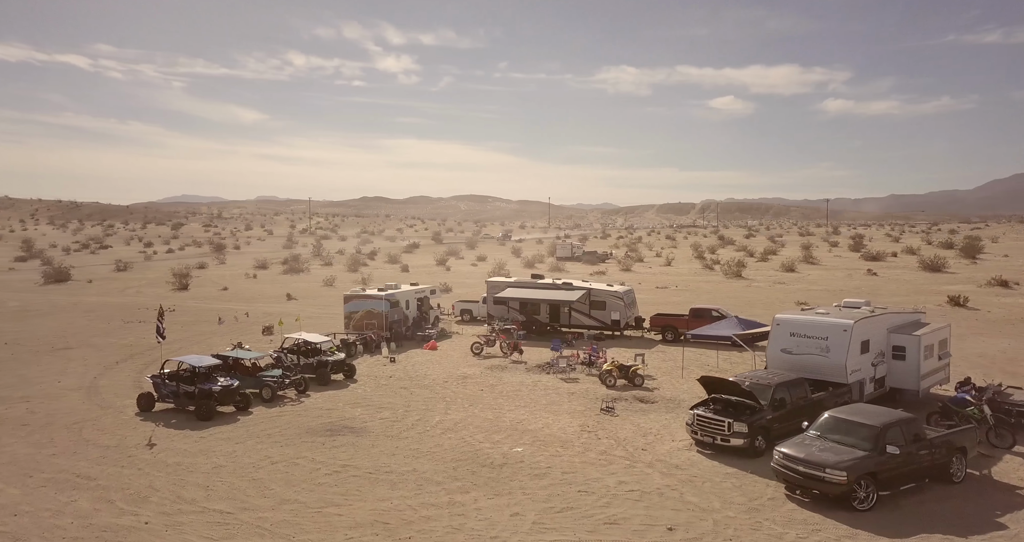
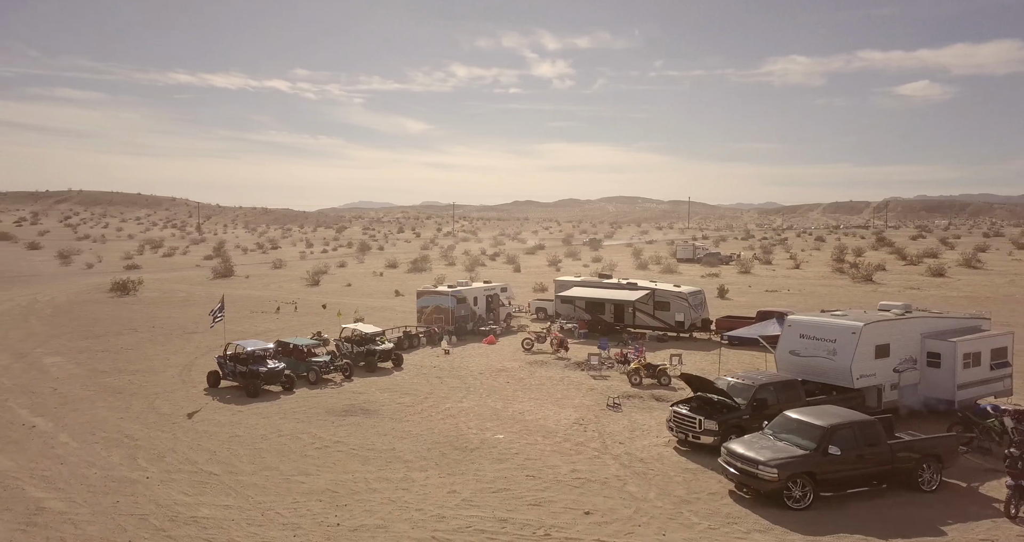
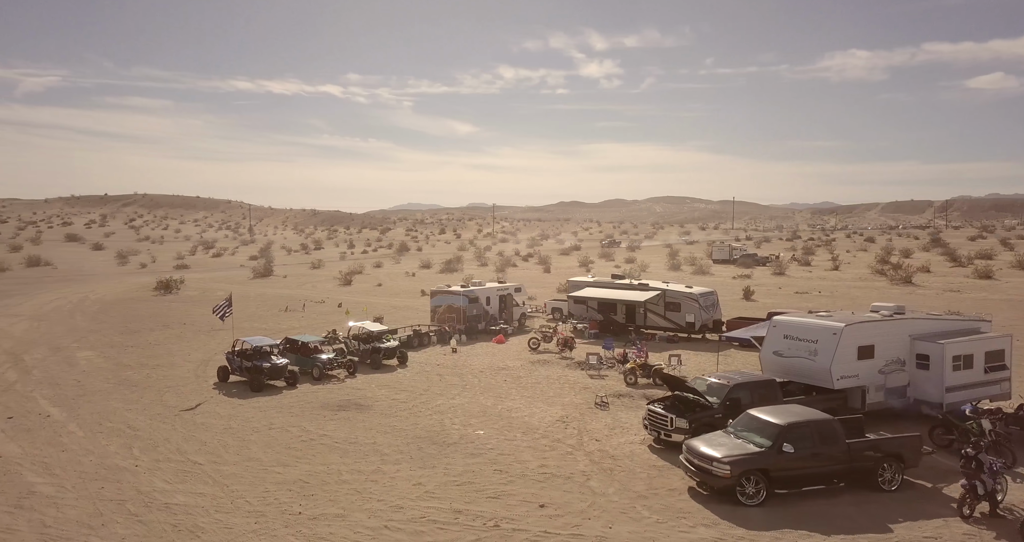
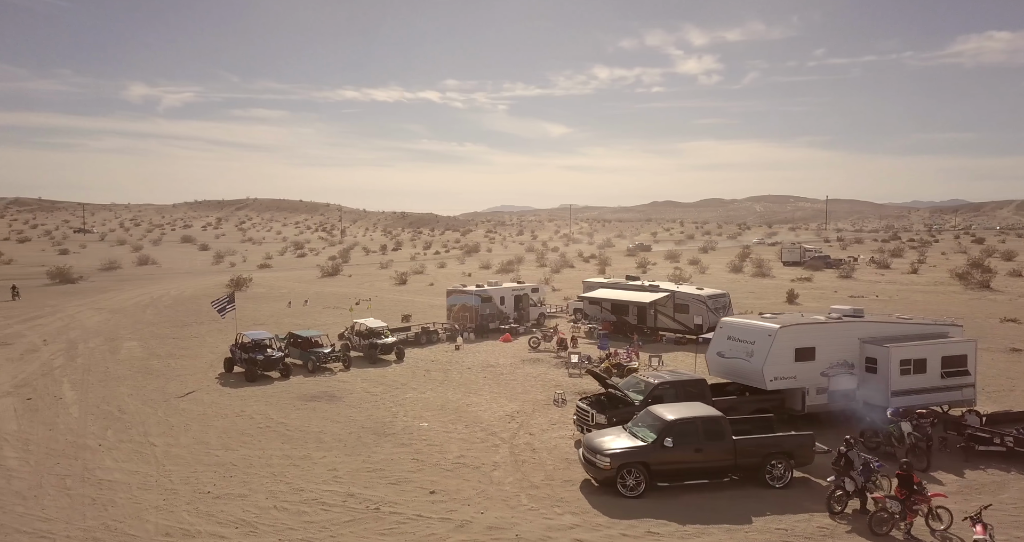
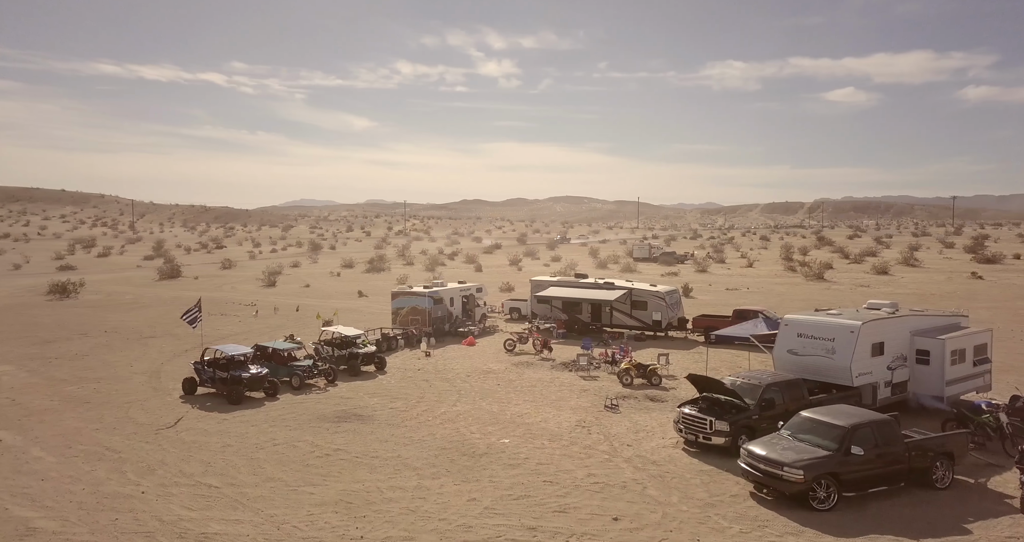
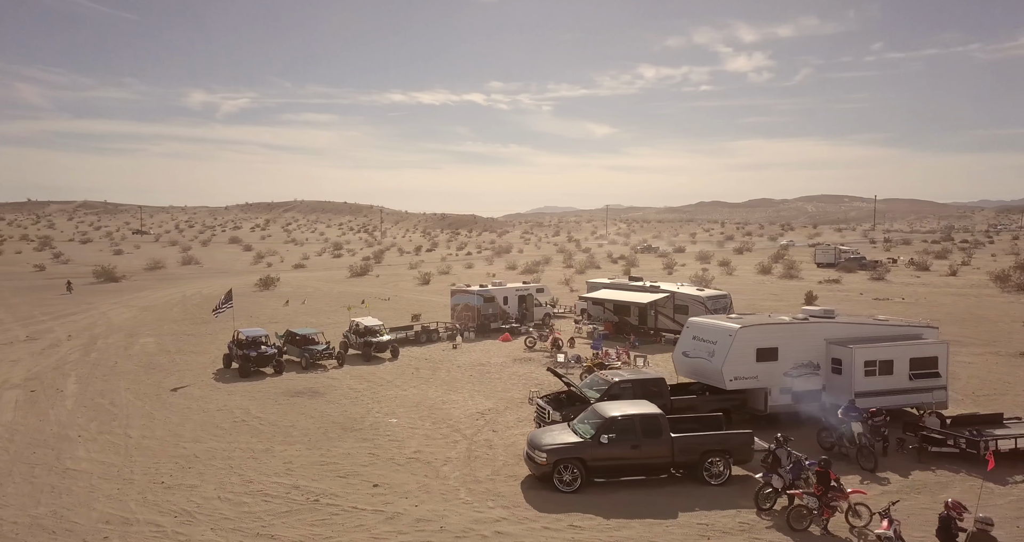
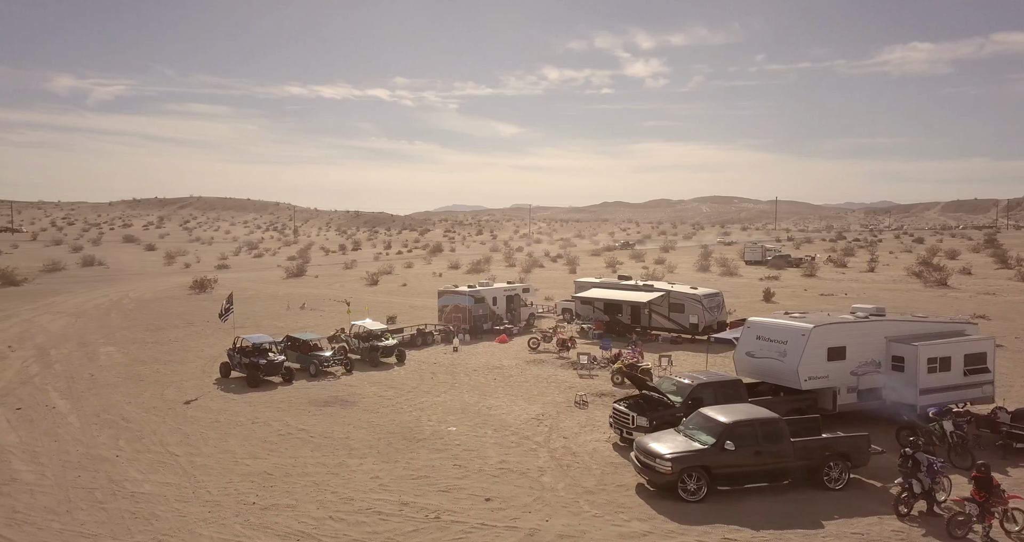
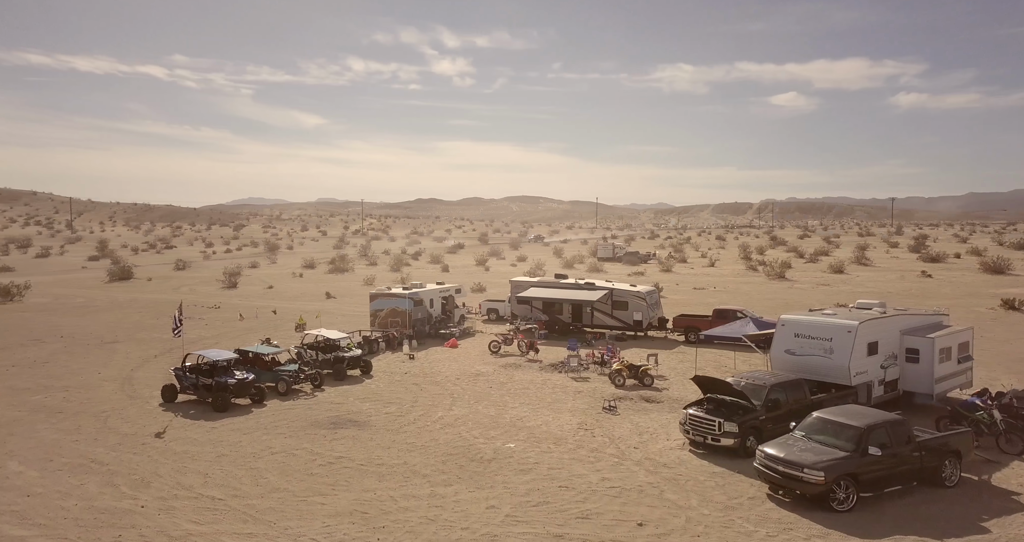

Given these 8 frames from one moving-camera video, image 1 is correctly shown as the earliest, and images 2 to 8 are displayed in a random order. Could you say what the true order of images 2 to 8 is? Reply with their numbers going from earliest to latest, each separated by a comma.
8, 5, 2, 3, 7, 4, 6
